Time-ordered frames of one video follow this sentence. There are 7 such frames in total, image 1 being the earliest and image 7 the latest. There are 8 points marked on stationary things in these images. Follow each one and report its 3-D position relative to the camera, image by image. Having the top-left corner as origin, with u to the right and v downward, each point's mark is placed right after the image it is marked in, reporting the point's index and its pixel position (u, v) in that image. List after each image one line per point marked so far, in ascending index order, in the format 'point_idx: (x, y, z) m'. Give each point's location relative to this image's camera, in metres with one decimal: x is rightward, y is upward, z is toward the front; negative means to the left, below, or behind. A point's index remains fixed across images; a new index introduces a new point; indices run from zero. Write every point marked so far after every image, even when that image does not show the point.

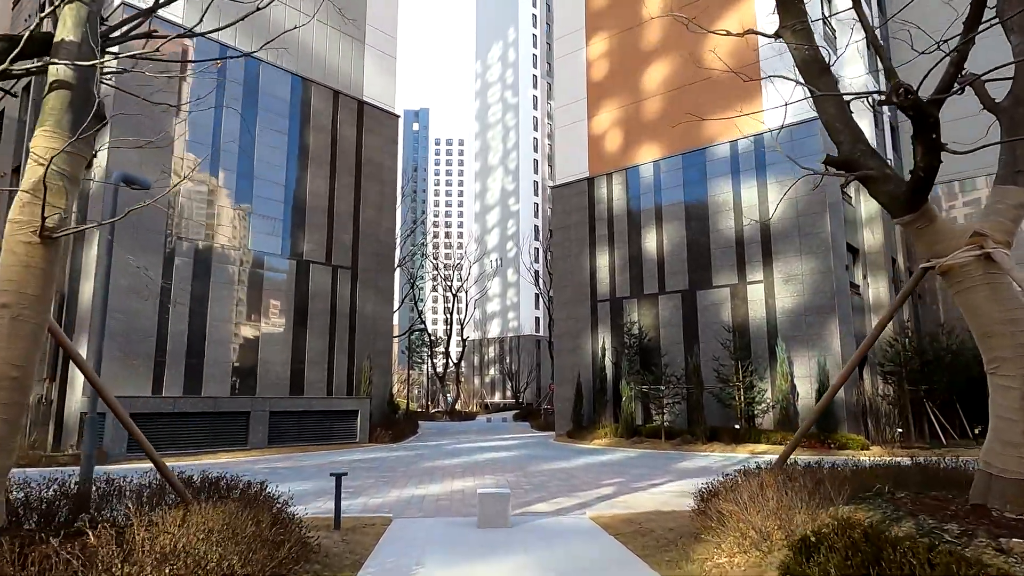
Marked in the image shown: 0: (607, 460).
0: (+2.6, -4.8, +18.6) m
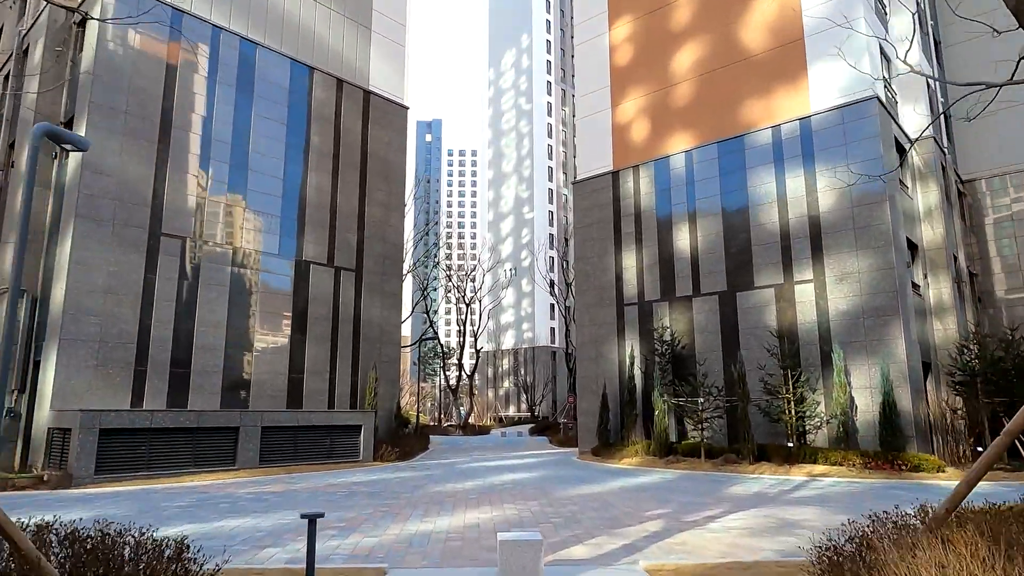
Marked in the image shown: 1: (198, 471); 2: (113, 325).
0: (+3.2, -4.8, +16.2) m
1: (-8.1, -4.8, +17.2) m
2: (-11.0, -1.0, +18.2) m
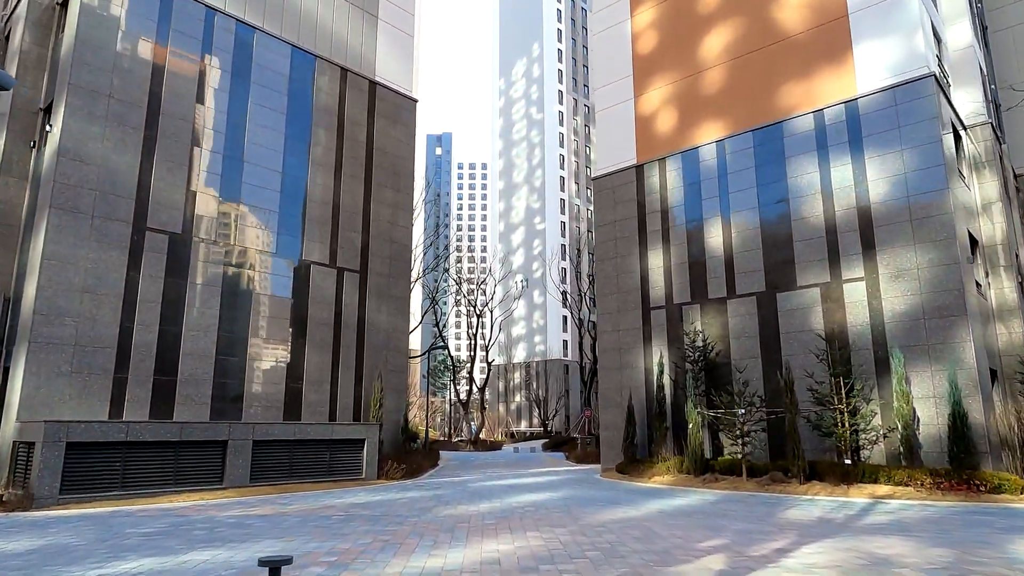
0: (+3.6, -4.7, +14.1) m
1: (-7.7, -4.7, +15.3) m
2: (-10.5, -1.0, +16.5) m
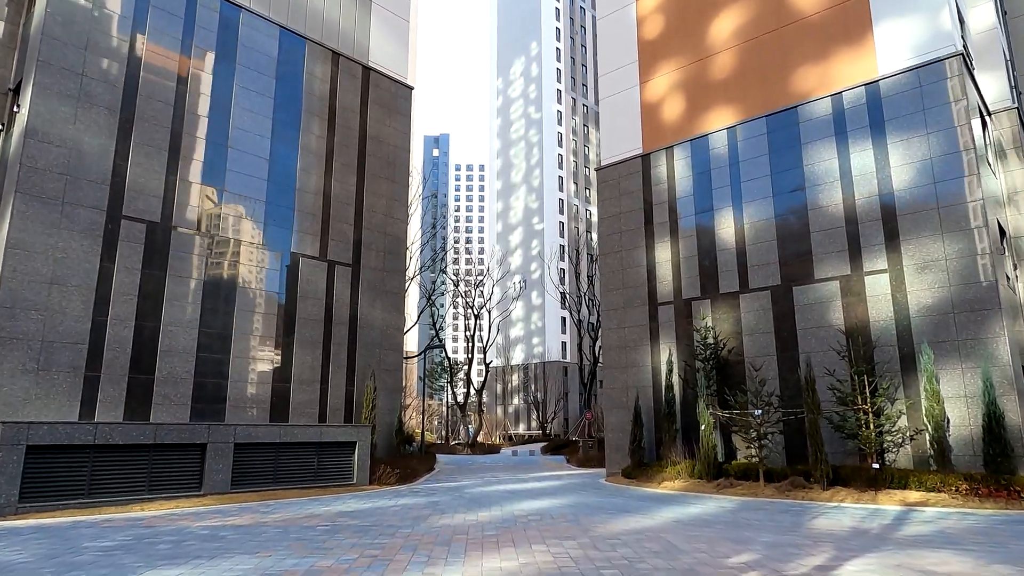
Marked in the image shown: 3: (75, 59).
0: (+3.7, -4.4, +13.0) m
1: (-7.6, -4.5, +14.1) m
2: (-10.5, -0.8, +15.3) m
3: (-10.9, +5.7, +16.5) m
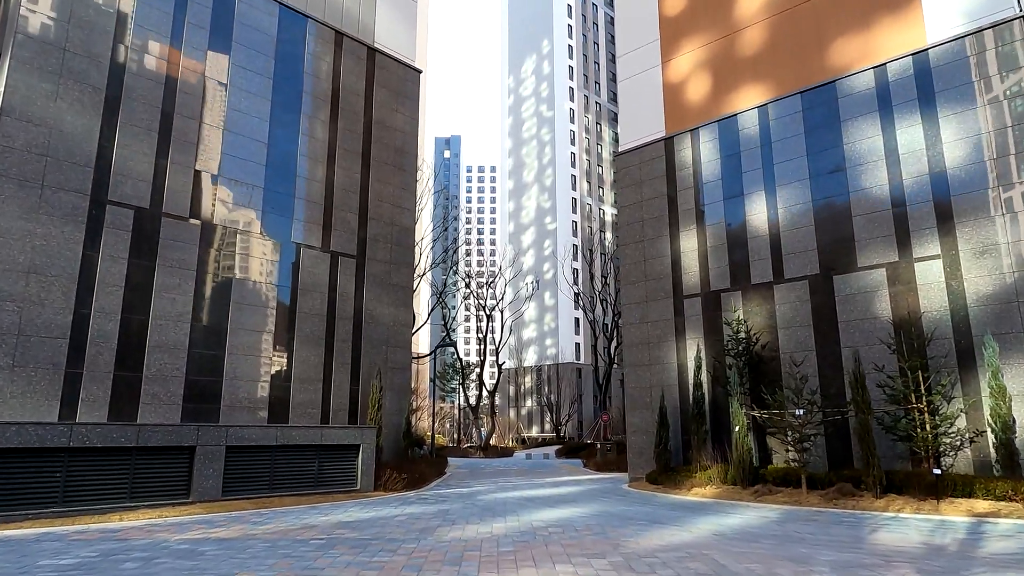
0: (+4.0, -4.2, +11.6) m
1: (-7.3, -4.3, +12.9) m
2: (-10.2, -0.6, +14.1) m
3: (-10.6, +5.9, +15.3) m
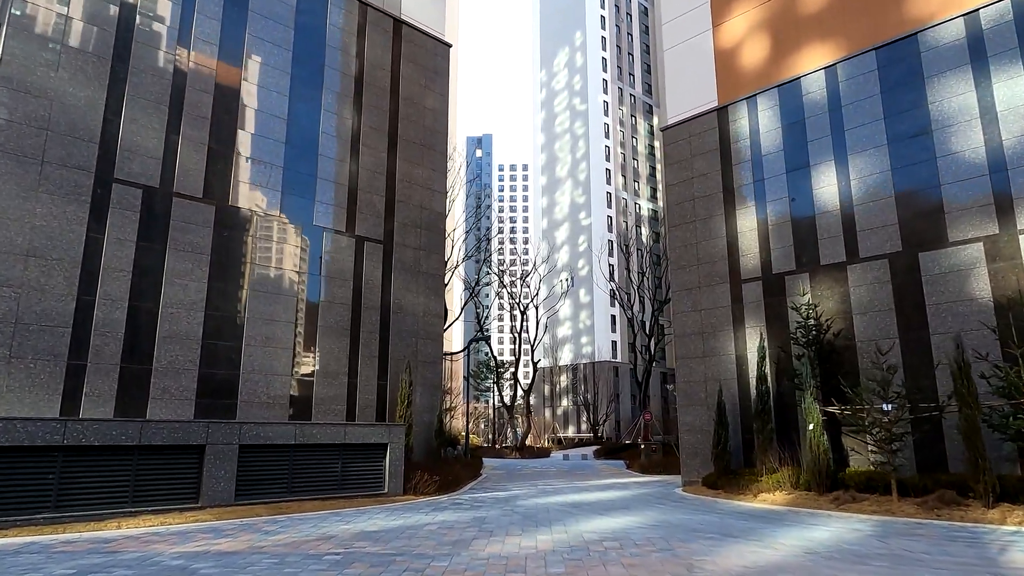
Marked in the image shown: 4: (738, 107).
0: (+4.7, -3.7, +9.7) m
1: (-6.5, -3.9, +11.6) m
2: (-9.3, -0.3, +13.0) m
3: (-9.7, +6.2, +14.2) m
4: (+6.6, +5.3, +19.2) m
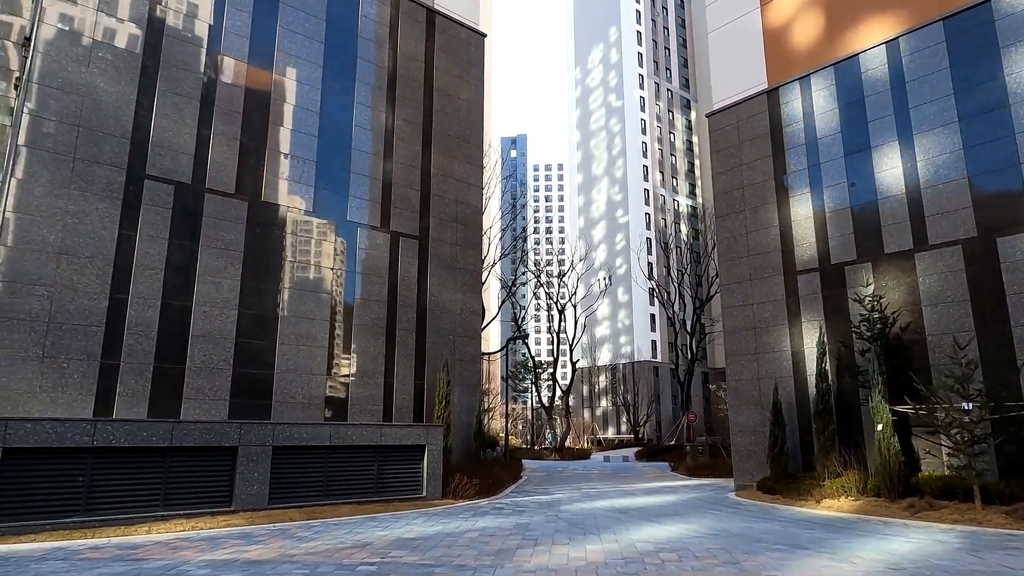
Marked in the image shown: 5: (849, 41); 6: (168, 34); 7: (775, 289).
0: (+5.3, -3.5, +8.7) m
1: (-5.8, -3.8, +11.2) m
2: (-8.5, -0.2, +12.8) m
3: (-9.0, +6.2, +14.0) m
4: (+7.6, +5.5, +18.1) m
5: (+8.7, +6.4, +17.1) m
6: (-7.8, +5.7, +15.1) m
7: (+6.9, 0.0, +17.4) m
